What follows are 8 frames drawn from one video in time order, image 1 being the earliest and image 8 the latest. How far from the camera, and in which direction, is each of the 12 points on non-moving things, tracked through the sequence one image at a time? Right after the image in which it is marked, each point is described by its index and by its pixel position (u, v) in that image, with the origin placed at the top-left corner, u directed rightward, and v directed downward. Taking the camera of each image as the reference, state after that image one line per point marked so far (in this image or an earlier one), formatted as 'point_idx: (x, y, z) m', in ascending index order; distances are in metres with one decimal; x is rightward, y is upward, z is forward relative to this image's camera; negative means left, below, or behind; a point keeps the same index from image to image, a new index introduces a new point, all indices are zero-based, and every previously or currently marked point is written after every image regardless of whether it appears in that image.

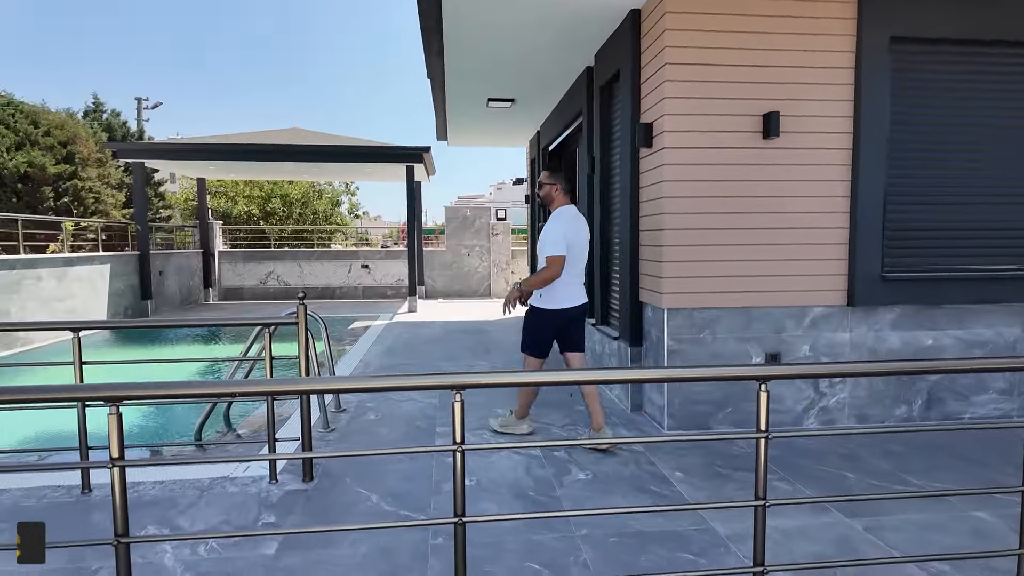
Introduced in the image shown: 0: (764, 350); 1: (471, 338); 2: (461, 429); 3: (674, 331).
0: (+1.6, -0.4, +3.7) m
1: (-0.5, -0.6, +7.5) m
2: (-0.1, -0.4, +1.7) m
3: (+1.0, -0.3, +3.7) m
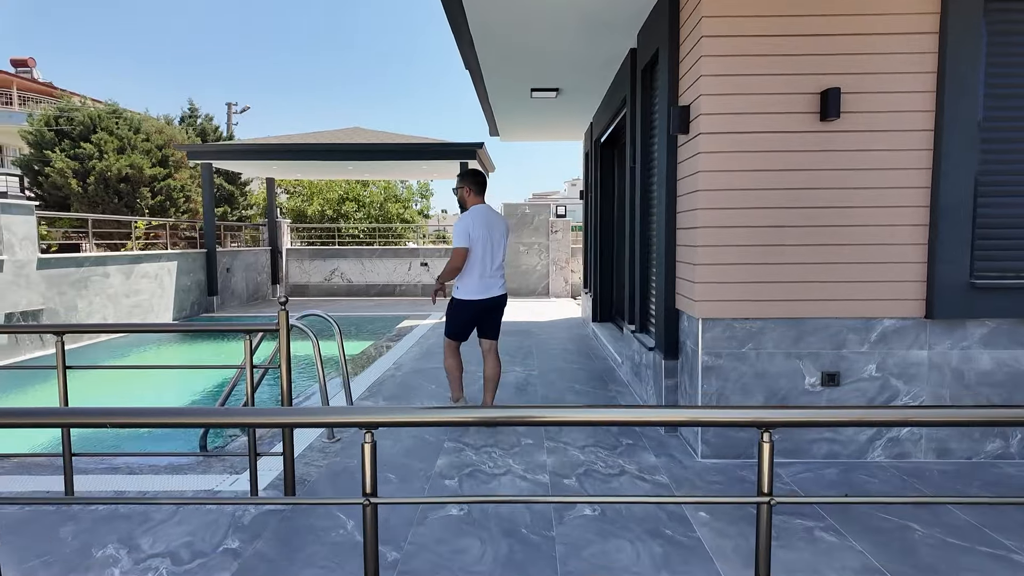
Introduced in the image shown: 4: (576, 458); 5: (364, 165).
0: (+1.6, -0.4, +3.2) m
1: (0.0, -0.6, +7.2) m
2: (-0.3, -0.4, +1.4) m
3: (+1.1, -0.3, +3.2) m
4: (+0.3, -0.9, +3.3) m
5: (-2.9, +2.4, +11.5) m
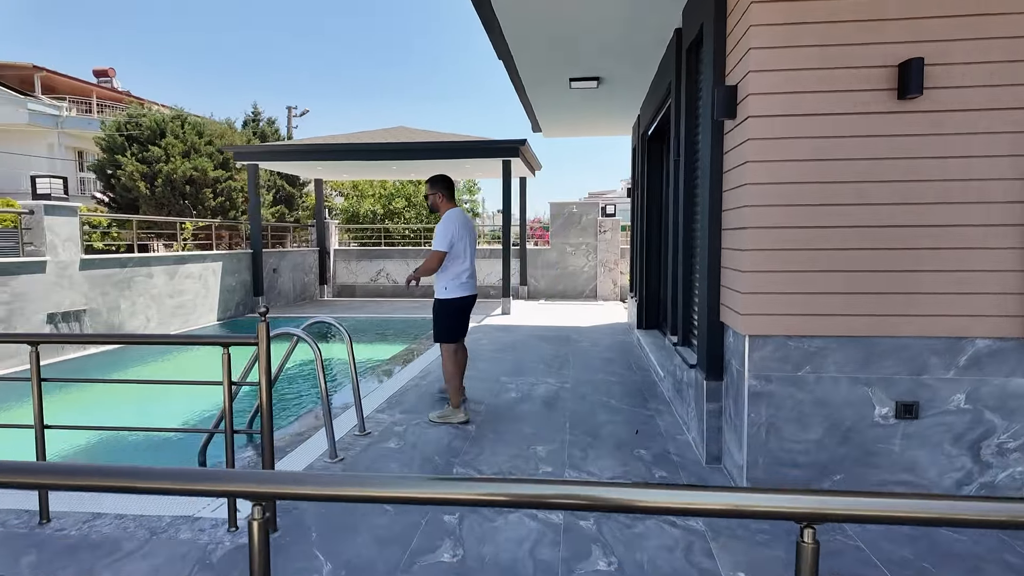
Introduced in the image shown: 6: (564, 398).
0: (+1.7, -0.5, +2.7) m
1: (+0.5, -0.7, +6.8) m
2: (-0.4, -0.5, +1.0) m
3: (+1.1, -0.4, +2.7) m
4: (+0.4, -1.0, +2.9) m
5: (-2.0, +2.4, +11.4) m
6: (+0.4, -0.8, +4.6) m
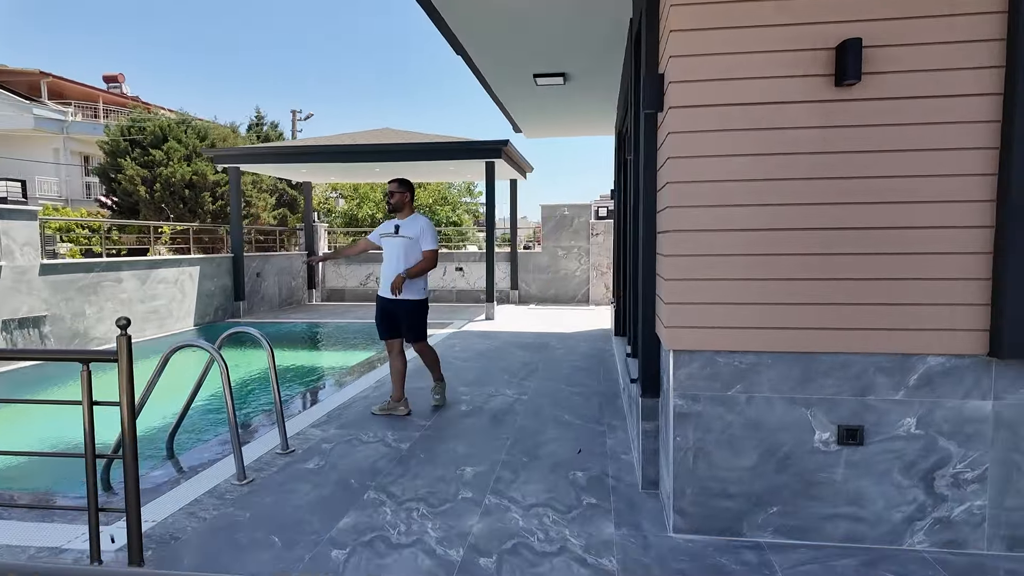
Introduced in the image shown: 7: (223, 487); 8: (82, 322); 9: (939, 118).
0: (+1.3, -0.5, +2.4) m
1: (+0.1, -0.7, +6.5) m
2: (-0.9, -0.5, +0.8) m
3: (+0.7, -0.4, +2.4) m
4: (0.0, -1.0, +2.6) m
5: (-2.3, +2.3, +11.2) m
6: (0.0, -0.9, +4.3) m
7: (-1.5, -1.0, +3.0) m
8: (-5.2, -0.4, +7.2) m
9: (+1.6, +0.6, +2.2) m
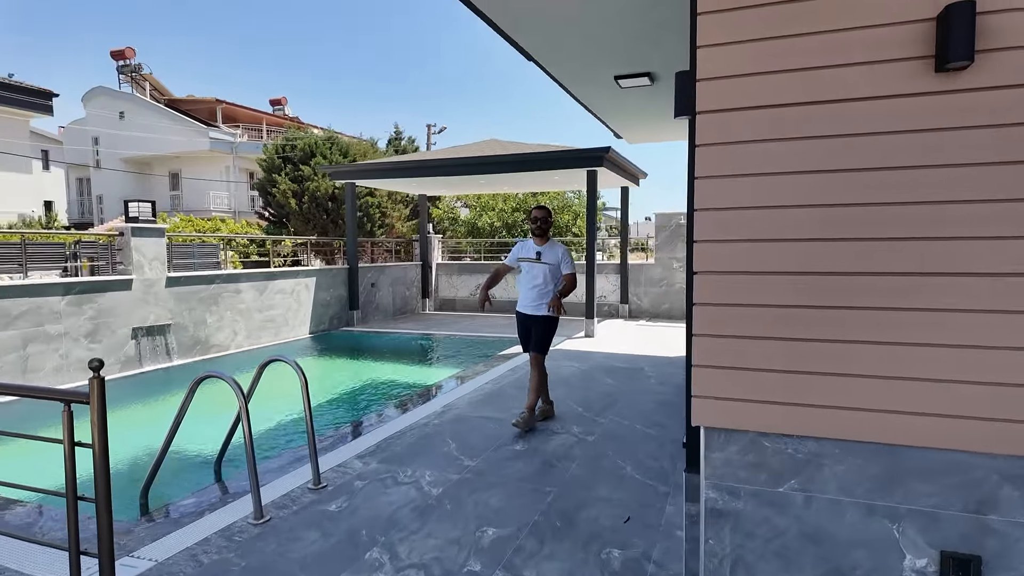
0: (+1.2, -0.7, +1.7) m
1: (+1.0, -0.9, +6.0) m
2: (-1.3, -0.6, +0.6) m
3: (+0.7, -0.6, +1.9) m
4: (0.0, -1.2, +2.2) m
5: (-0.3, +2.1, +11.1) m
6: (+0.4, -1.1, +3.9) m
7: (-1.3, -1.2, +2.9) m
8: (-4.0, -0.5, +7.8) m
9: (+1.5, +0.4, +1.5) m
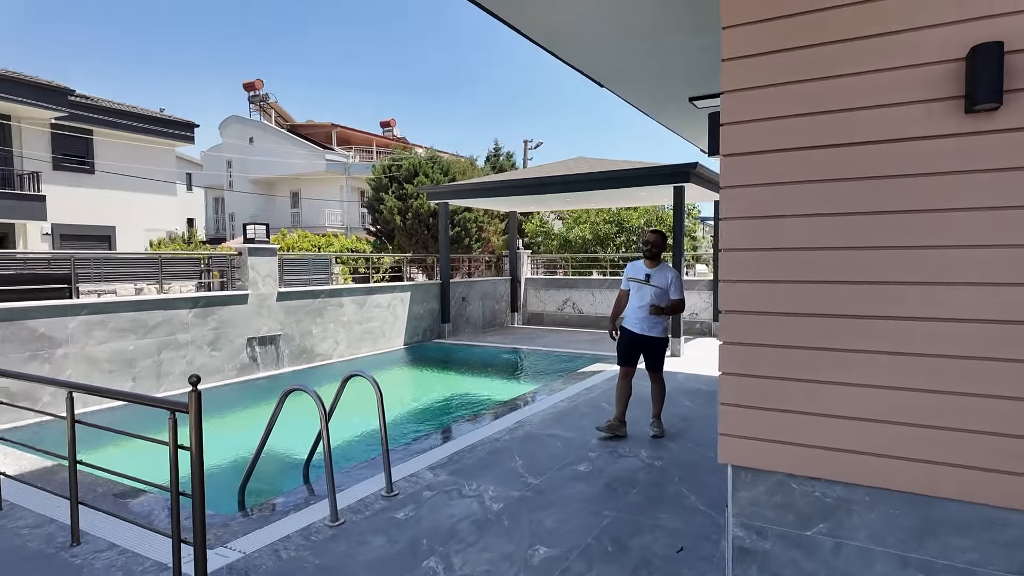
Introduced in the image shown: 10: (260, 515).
0: (+1.2, -0.8, +1.6) m
1: (+1.8, -1.1, +5.9) m
2: (-1.4, -0.7, +1.0) m
3: (+0.7, -0.7, +1.9) m
4: (+0.1, -1.3, +2.3) m
5: (+1.4, +1.8, +11.2) m
6: (+0.8, -1.2, +3.9) m
7: (-1.1, -1.3, +3.2) m
8: (-2.9, -0.7, +8.5) m
9: (+1.5, +0.3, +1.4) m
10: (-1.4, -1.3, +3.4) m
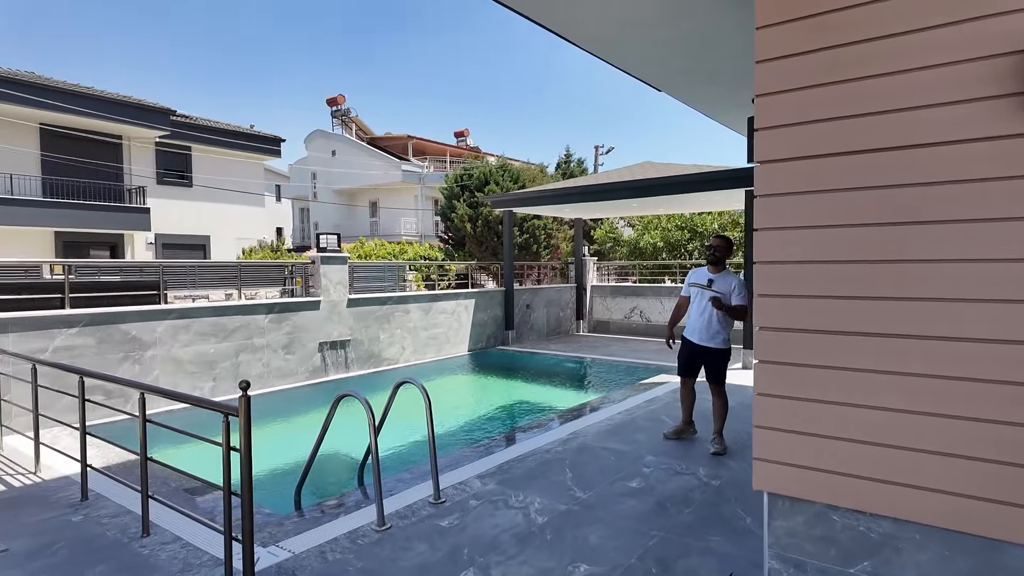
0: (+1.3, -0.9, +1.4) m
1: (+2.3, -1.2, +5.6) m
2: (-1.4, -0.8, +1.1) m
3: (+0.8, -0.8, +1.8) m
4: (+0.2, -1.4, +2.2) m
5: (+2.6, +1.6, +10.9) m
6: (+1.1, -1.3, +3.7) m
7: (-0.8, -1.3, +3.3) m
8: (-2.0, -0.8, +8.7) m
9: (+1.5, +0.3, +1.2) m
10: (-1.2, -1.3, +3.5) m
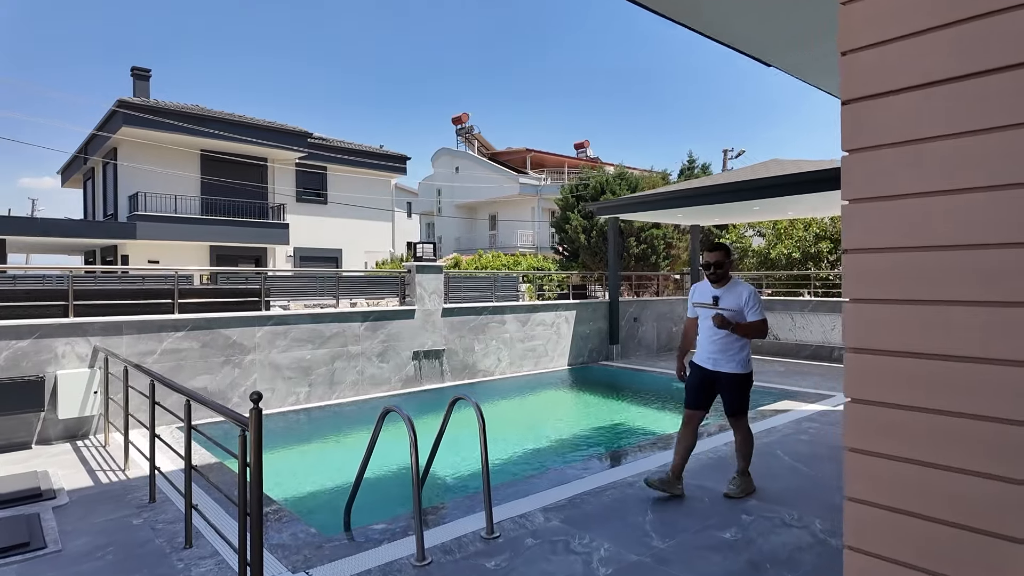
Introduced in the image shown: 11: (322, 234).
0: (+1.1, -0.9, +0.7) m
1: (+3.0, -1.3, +4.6) m
2: (-1.6, -0.7, +0.9) m
3: (+0.7, -0.8, +1.1) m
4: (+0.3, -1.4, +1.7) m
5: (+4.4, +1.4, +9.8) m
6: (+1.4, -1.4, +3.0) m
7: (-0.5, -1.4, +3.0) m
8: (-0.6, -1.0, +8.5) m
9: (+1.3, +0.3, +0.4) m
10: (-0.9, -1.4, +3.3) m
11: (-6.3, +1.8, +19.8) m
